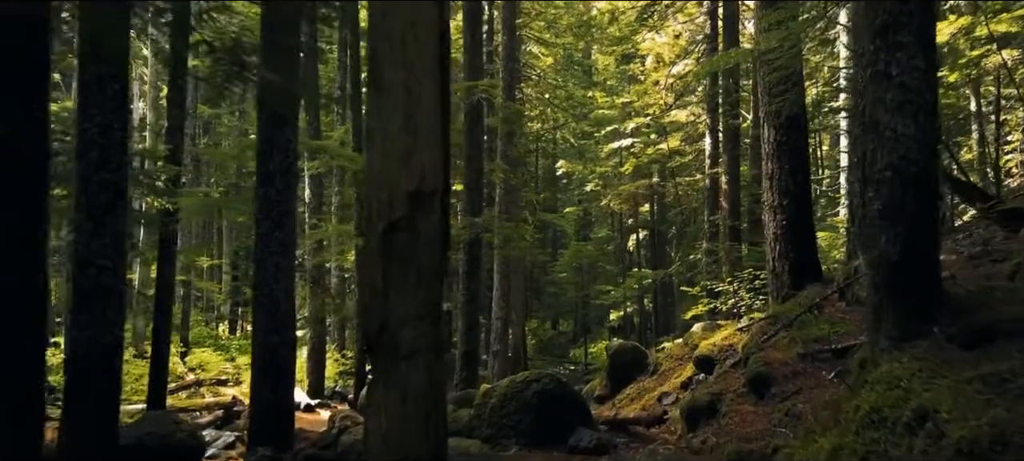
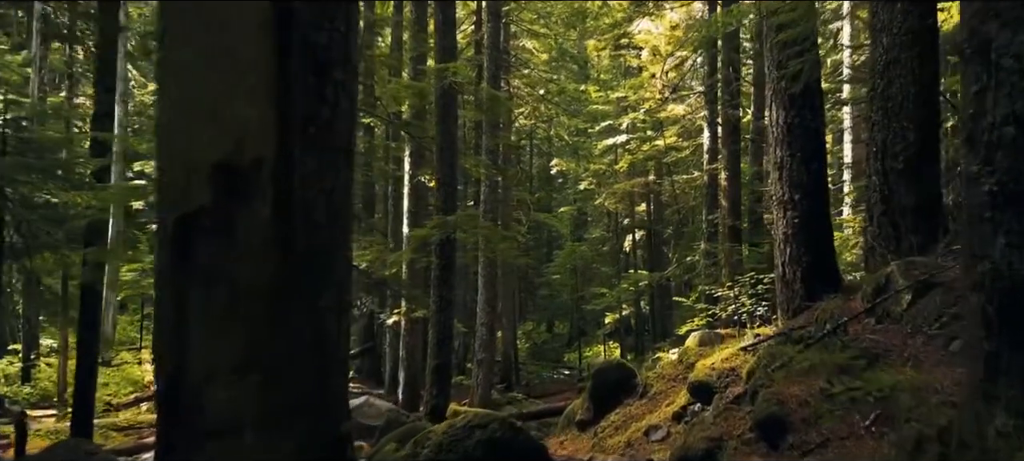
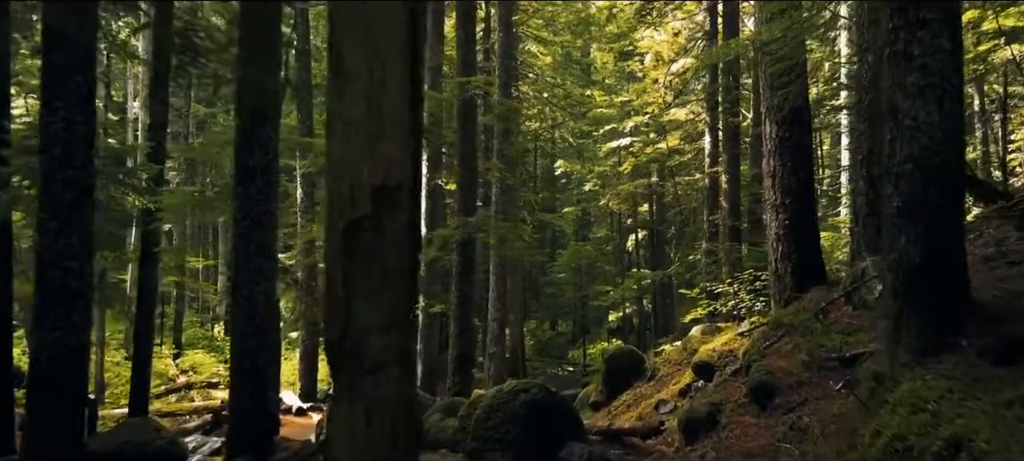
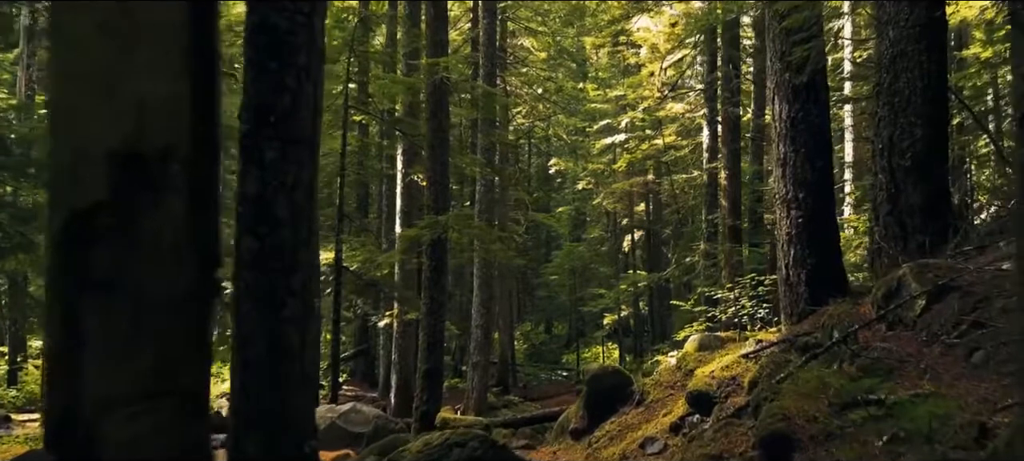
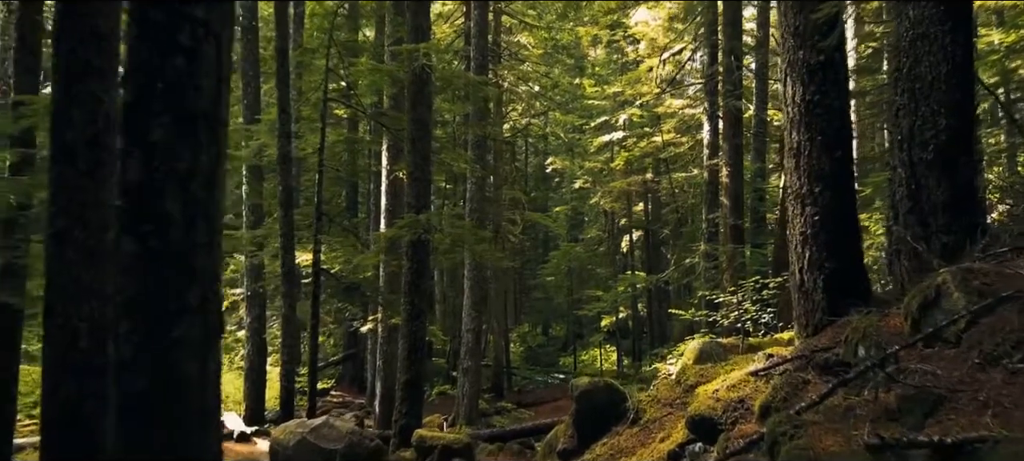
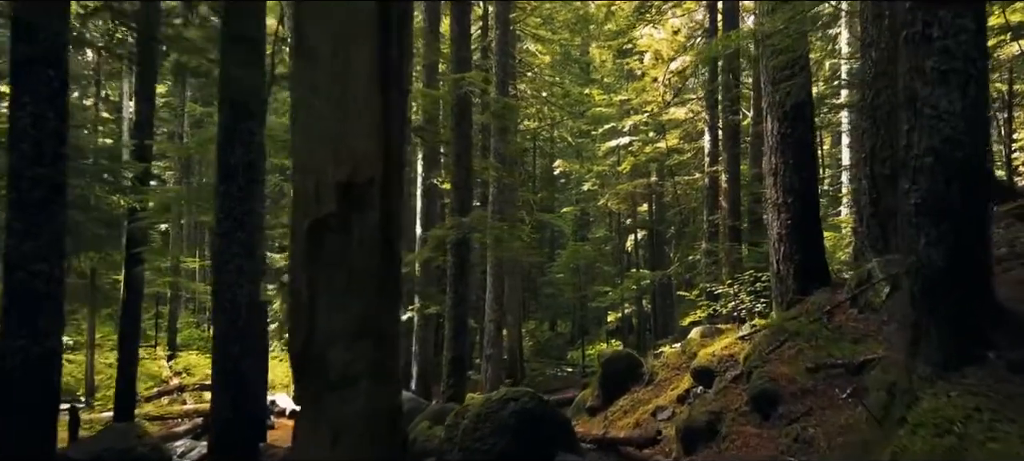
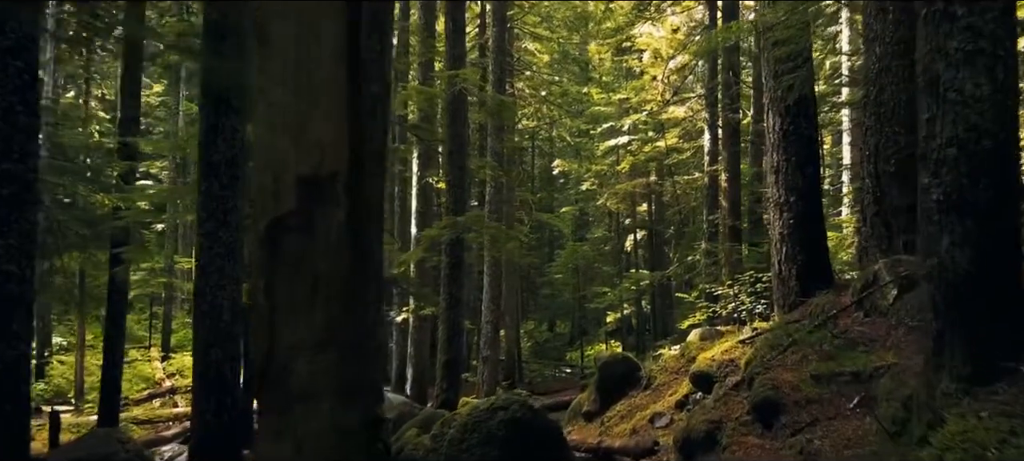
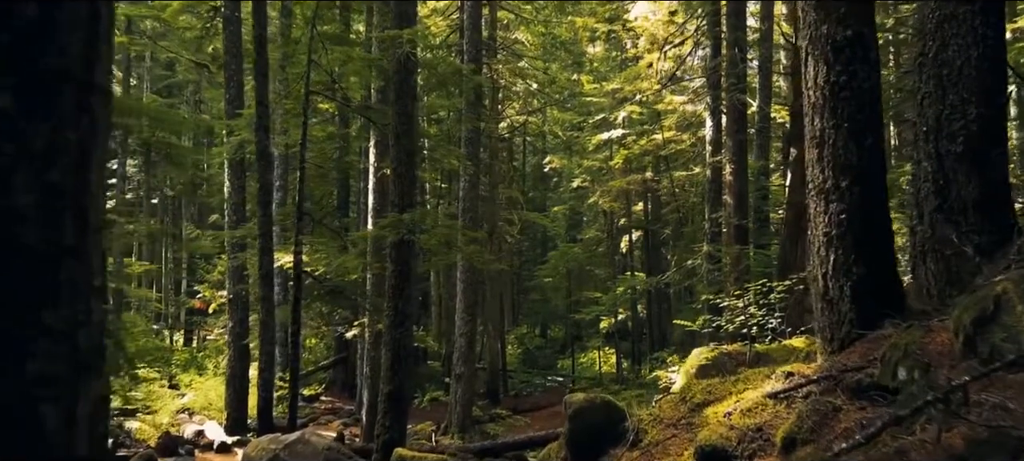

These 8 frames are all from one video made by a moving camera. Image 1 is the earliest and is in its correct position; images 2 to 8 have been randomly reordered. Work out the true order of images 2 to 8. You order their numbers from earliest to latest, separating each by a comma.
3, 6, 7, 2, 4, 5, 8
